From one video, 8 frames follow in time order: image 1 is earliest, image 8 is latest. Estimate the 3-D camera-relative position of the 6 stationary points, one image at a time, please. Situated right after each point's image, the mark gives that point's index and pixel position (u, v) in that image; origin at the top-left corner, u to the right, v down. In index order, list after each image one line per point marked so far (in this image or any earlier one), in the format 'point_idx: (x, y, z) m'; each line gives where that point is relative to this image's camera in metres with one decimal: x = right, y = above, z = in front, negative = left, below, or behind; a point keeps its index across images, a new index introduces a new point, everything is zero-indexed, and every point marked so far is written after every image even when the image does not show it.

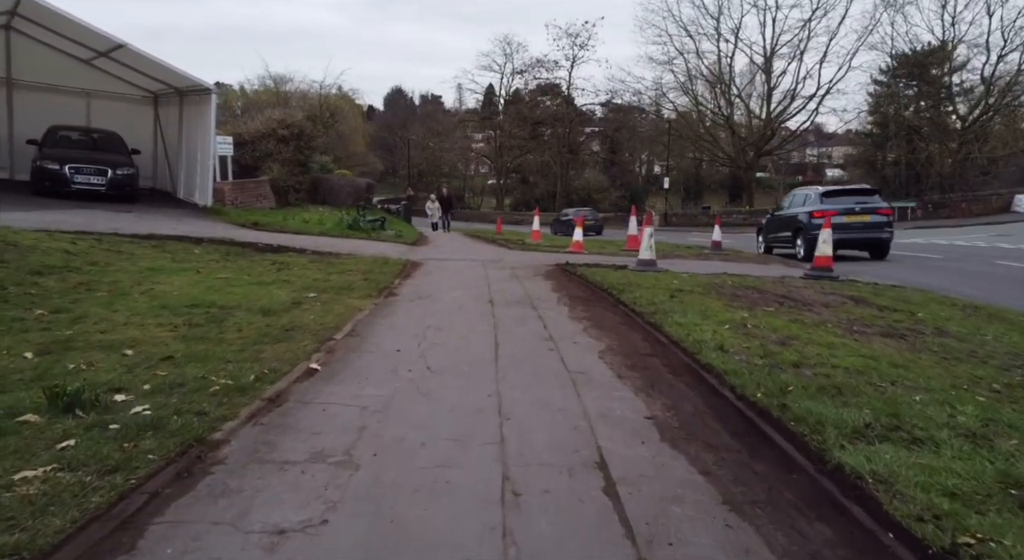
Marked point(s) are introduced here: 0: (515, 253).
0: (+0.1, +0.6, +16.0) m
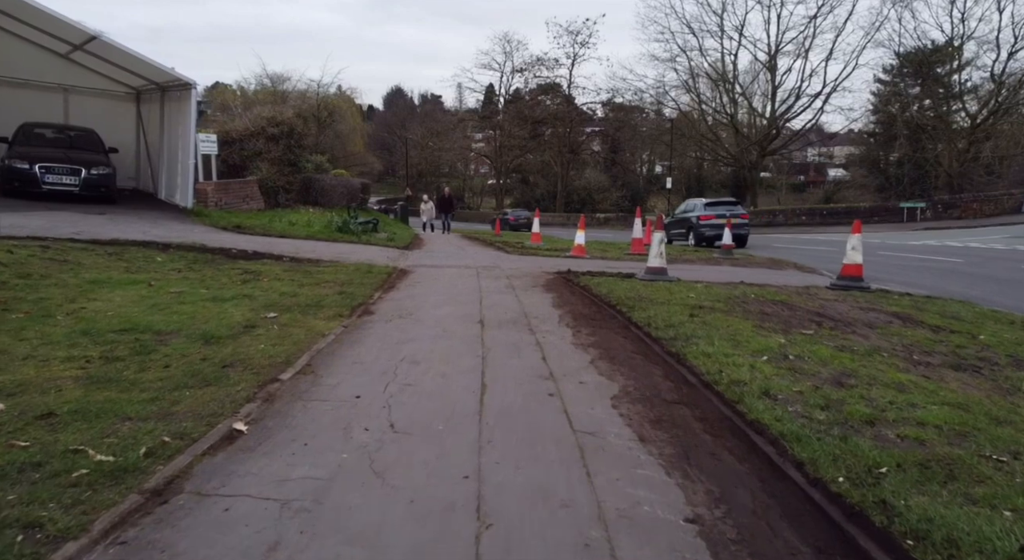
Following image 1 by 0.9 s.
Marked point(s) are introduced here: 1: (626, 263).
0: (0.0, +0.5, +14.9) m
1: (+2.6, +0.4, +15.0) m
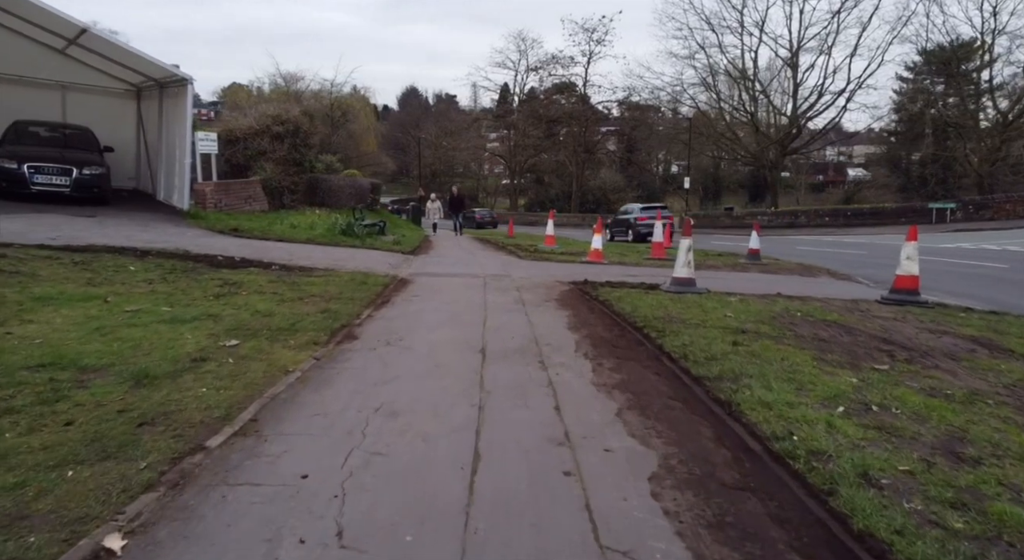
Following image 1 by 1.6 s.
0: (+0.3, +0.3, +13.9) m
1: (+2.8, +0.2, +13.9) m
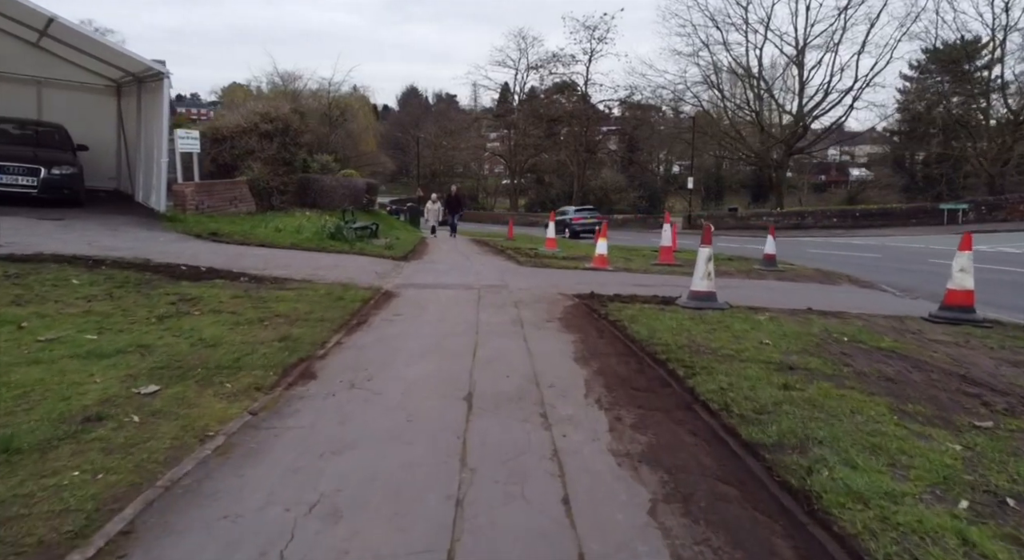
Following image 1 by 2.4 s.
0: (+0.3, +0.1, +12.8) m
1: (+2.8, 0.0, +12.8) m
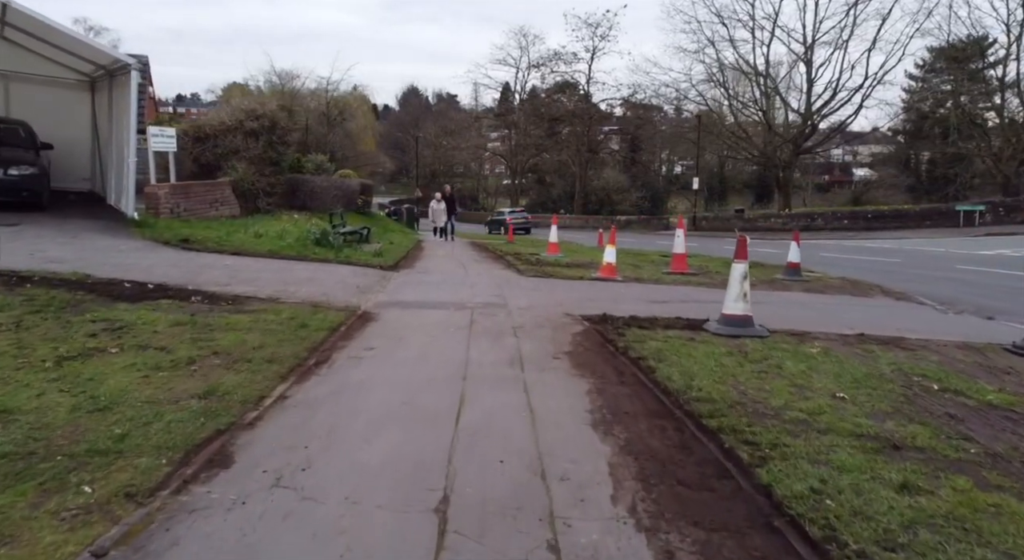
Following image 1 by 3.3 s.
0: (+0.2, -0.1, +11.5) m
1: (+2.8, -0.2, +11.4) m
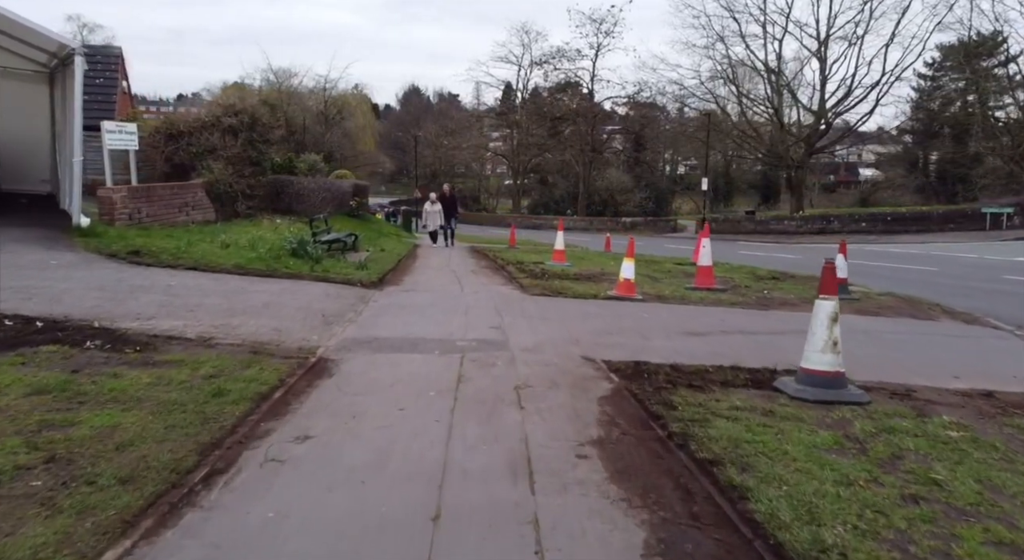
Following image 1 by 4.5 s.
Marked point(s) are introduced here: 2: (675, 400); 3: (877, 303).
0: (+0.3, -0.4, +9.5) m
1: (+2.8, -0.5, +9.5) m
2: (+1.2, -0.9, +4.8) m
3: (+6.8, -0.4, +12.3) m
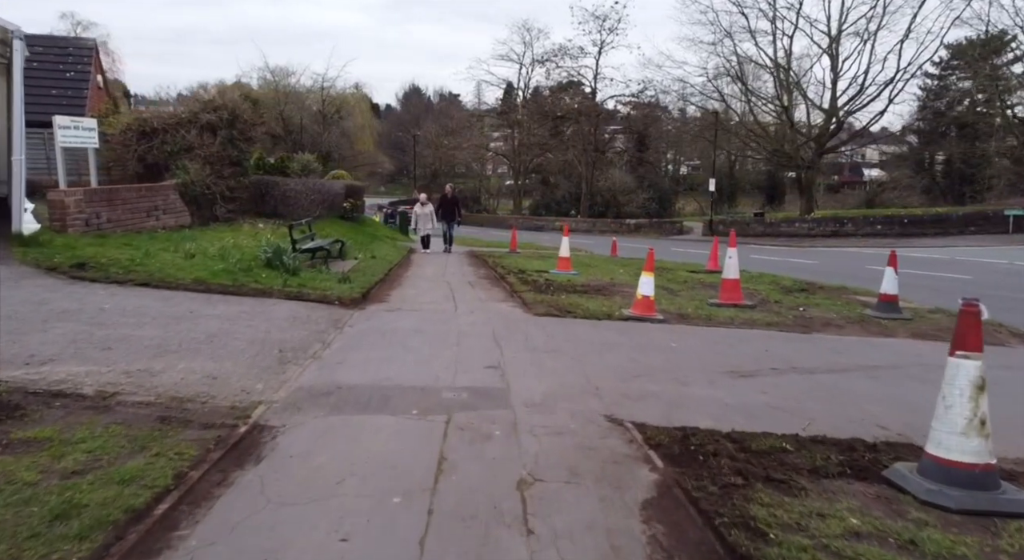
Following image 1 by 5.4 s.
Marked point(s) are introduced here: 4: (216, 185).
0: (+0.3, -0.7, +7.9) m
1: (+2.8, -0.8, +7.9) m
2: (+1.2, -1.1, +3.2) m
3: (+6.9, -0.7, +10.7) m
4: (-8.5, +2.8, +19.1) m
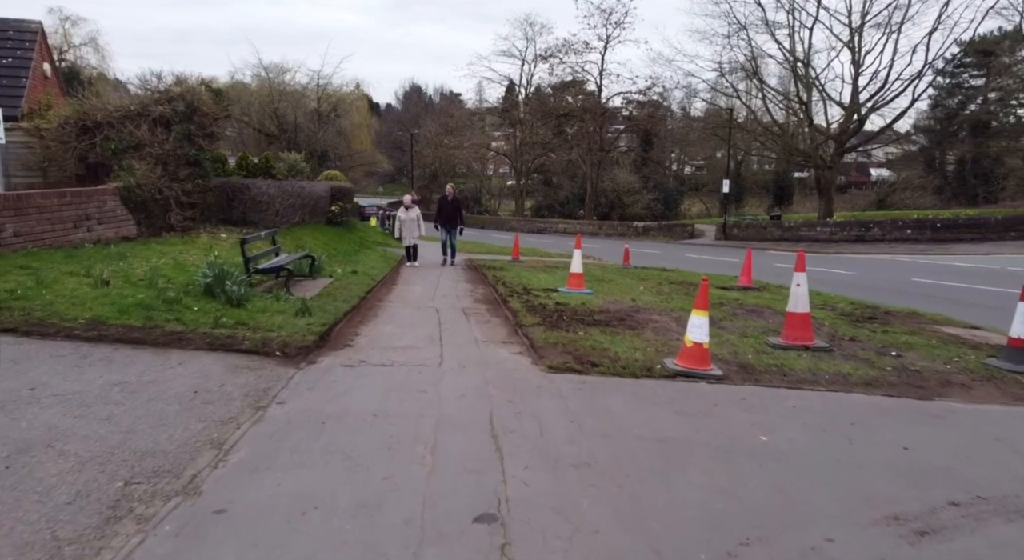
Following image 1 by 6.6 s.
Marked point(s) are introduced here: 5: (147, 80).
0: (+0.3, -1.2, +5.1) m
1: (+2.9, -1.3, +5.1) m
2: (+1.3, -1.6, +0.4) m
3: (+6.9, -1.2, +7.9) m
4: (-8.4, +2.3, +16.3) m
5: (-9.9, +5.4, +17.9) m
